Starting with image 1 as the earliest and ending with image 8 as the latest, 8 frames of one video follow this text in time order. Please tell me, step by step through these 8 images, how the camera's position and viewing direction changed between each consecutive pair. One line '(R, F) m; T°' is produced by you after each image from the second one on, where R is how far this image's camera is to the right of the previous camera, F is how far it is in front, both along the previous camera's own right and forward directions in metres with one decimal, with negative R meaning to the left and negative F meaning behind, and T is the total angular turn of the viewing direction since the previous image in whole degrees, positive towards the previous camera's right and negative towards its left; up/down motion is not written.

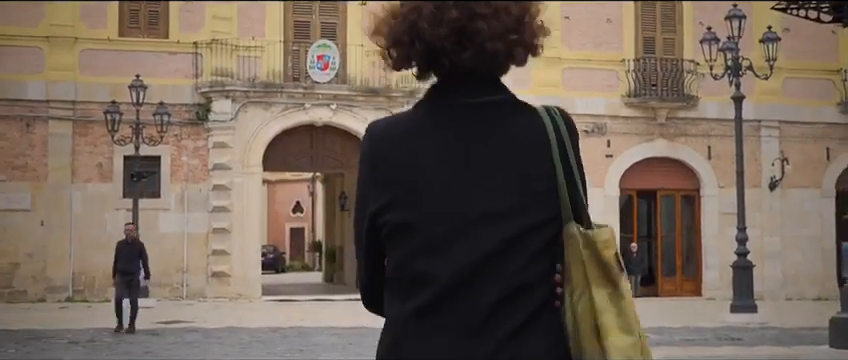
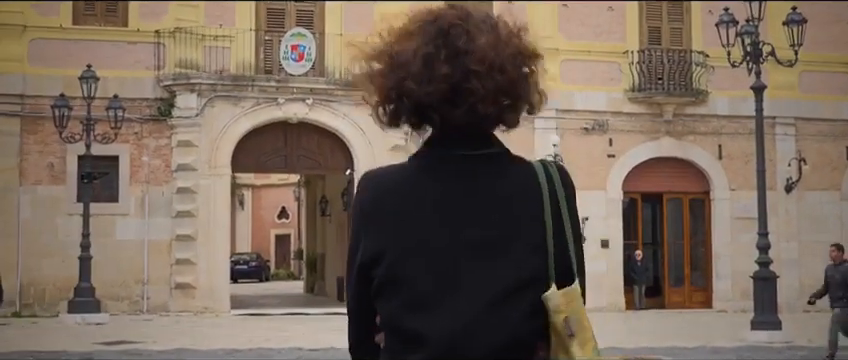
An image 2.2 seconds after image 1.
(+0.2, +1.9) m; 0°
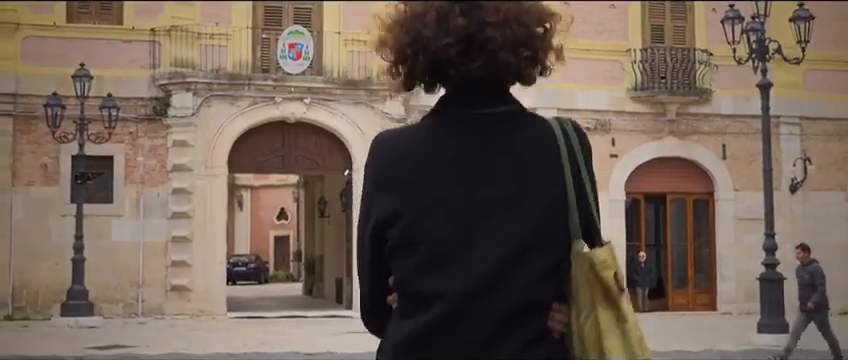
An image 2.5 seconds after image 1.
(0.0, +0.3) m; 0°
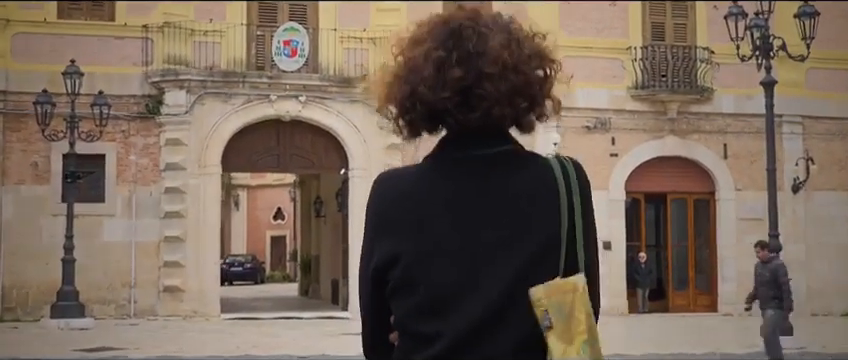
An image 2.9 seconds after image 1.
(0.0, +0.3) m; 0°
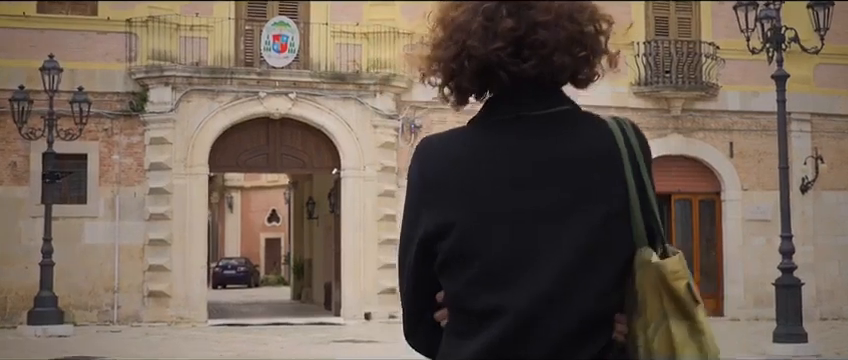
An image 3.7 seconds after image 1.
(+0.1, +0.7) m; 0°
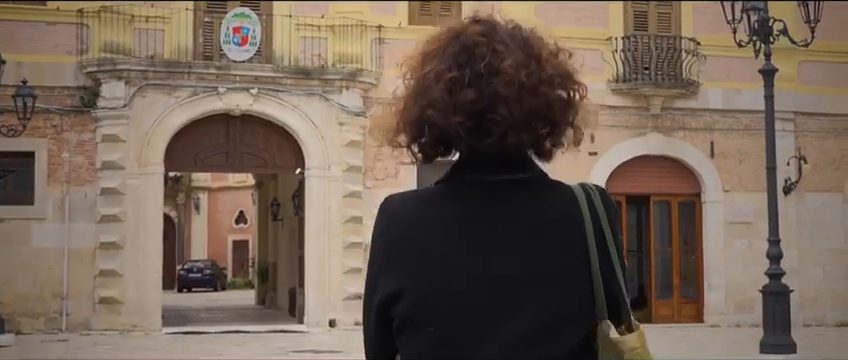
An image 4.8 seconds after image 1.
(+0.1, +0.9) m; +1°
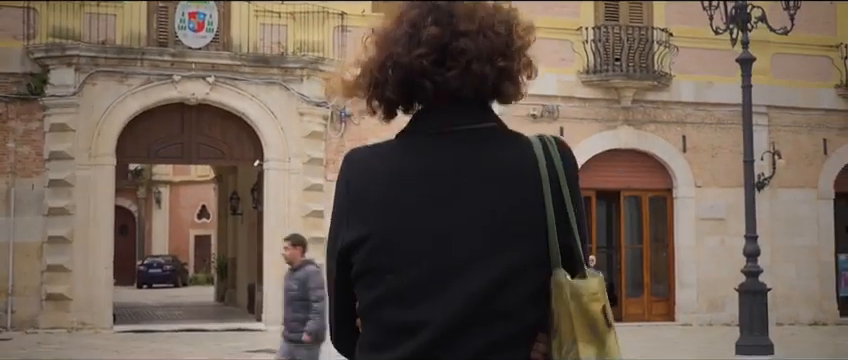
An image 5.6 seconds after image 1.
(+0.1, +0.6) m; +2°
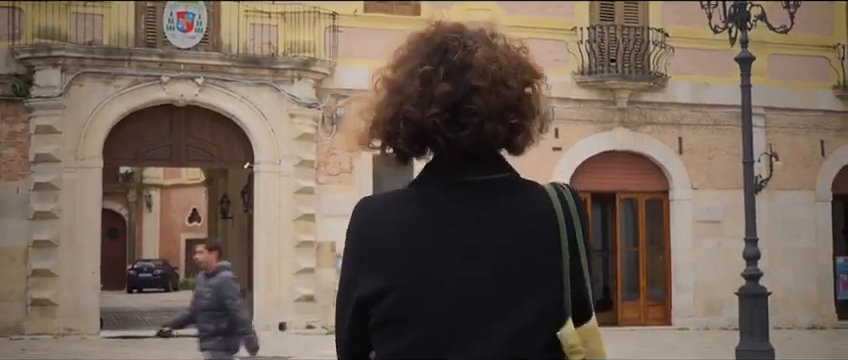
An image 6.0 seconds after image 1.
(0.0, +0.3) m; 0°
